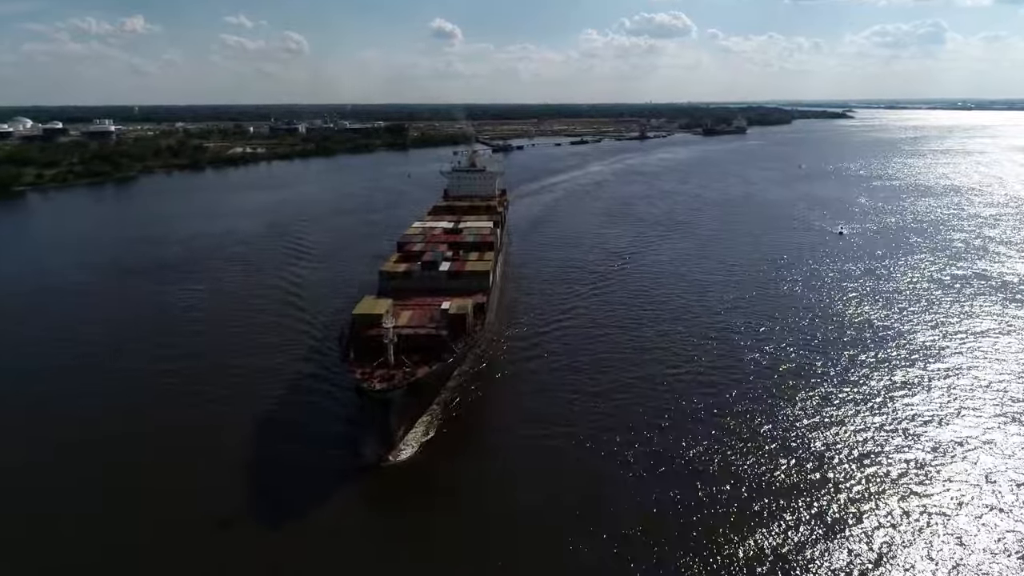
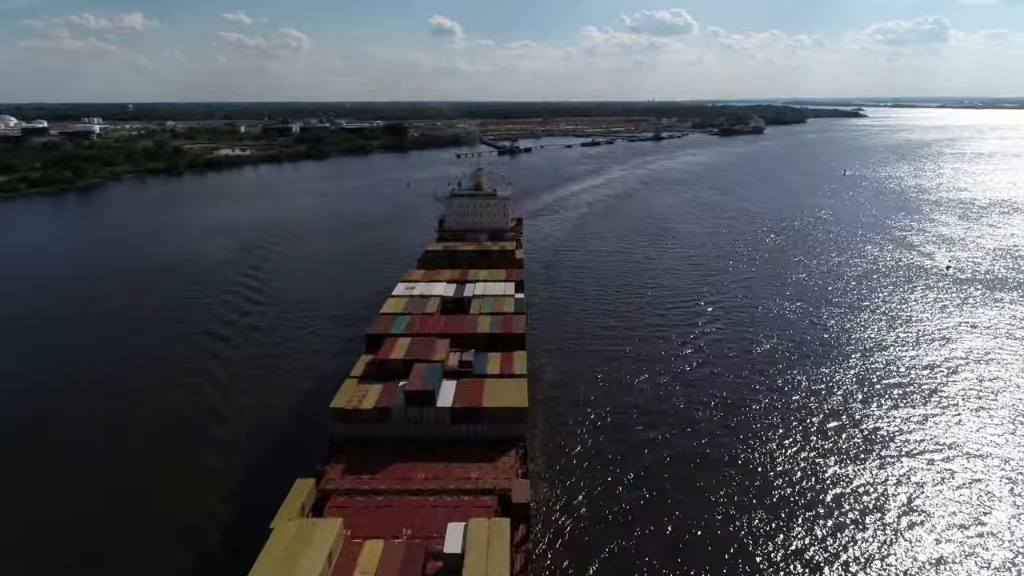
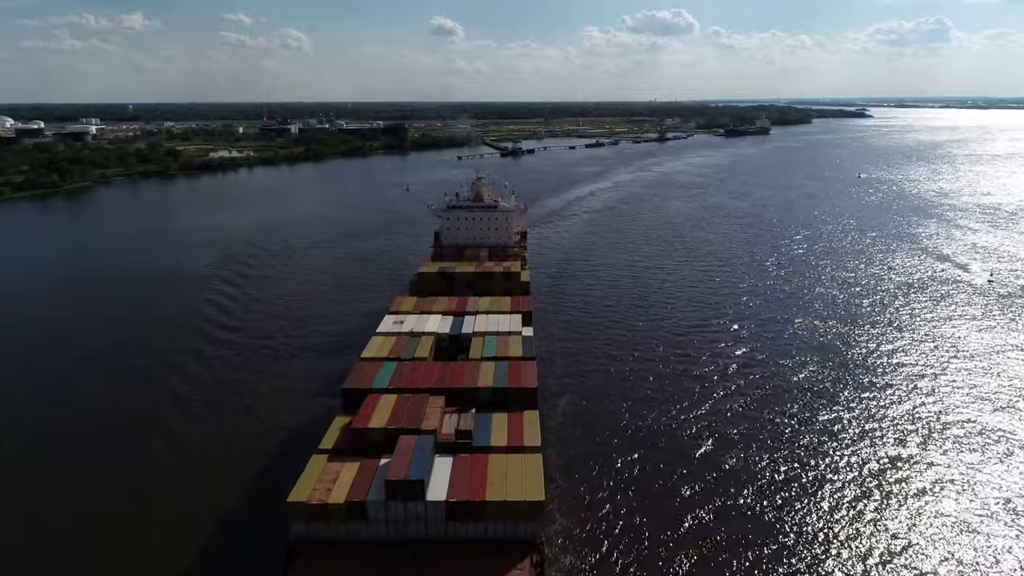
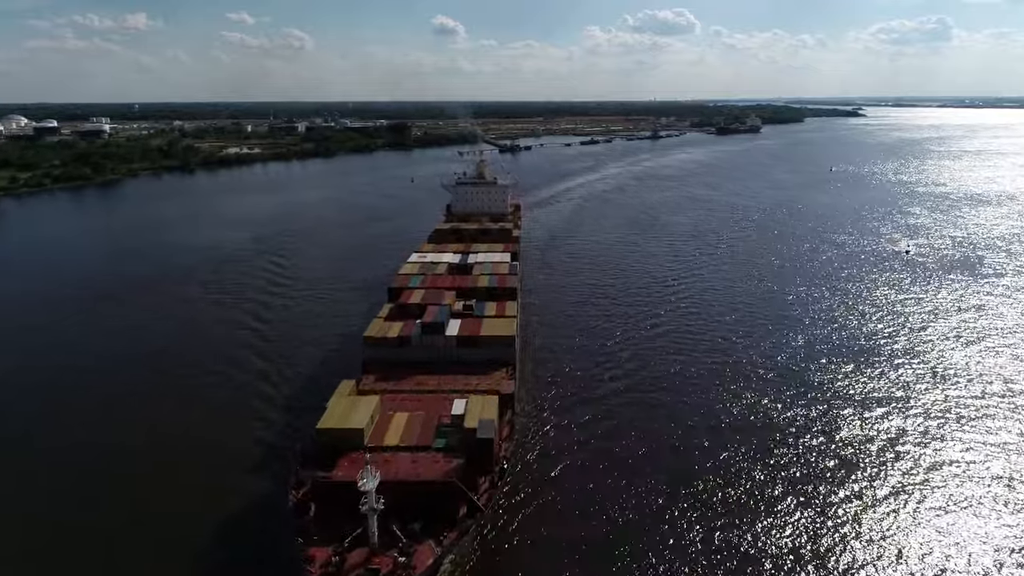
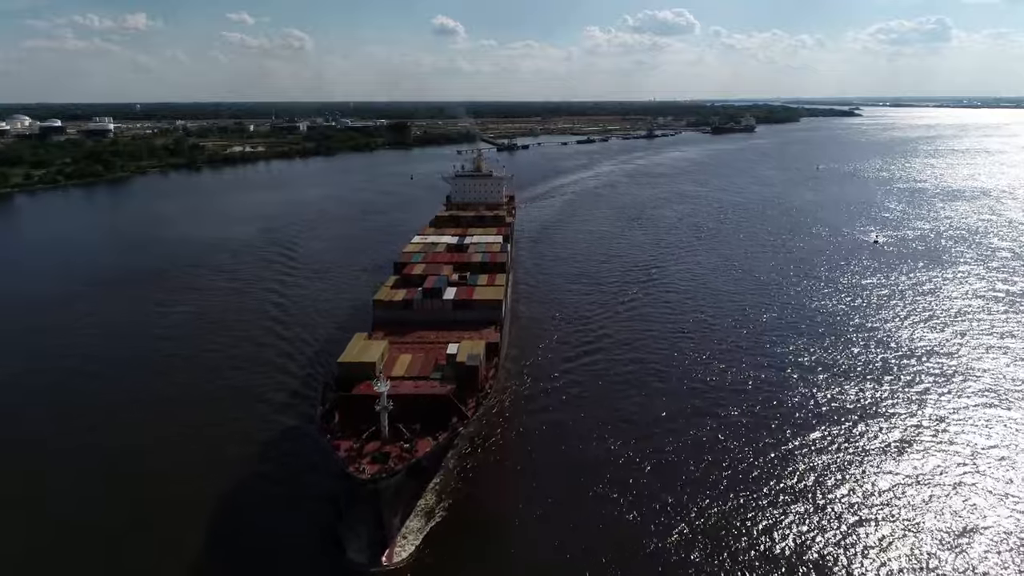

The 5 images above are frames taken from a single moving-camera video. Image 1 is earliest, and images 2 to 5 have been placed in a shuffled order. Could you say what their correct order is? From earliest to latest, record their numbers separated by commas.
5, 4, 2, 3
